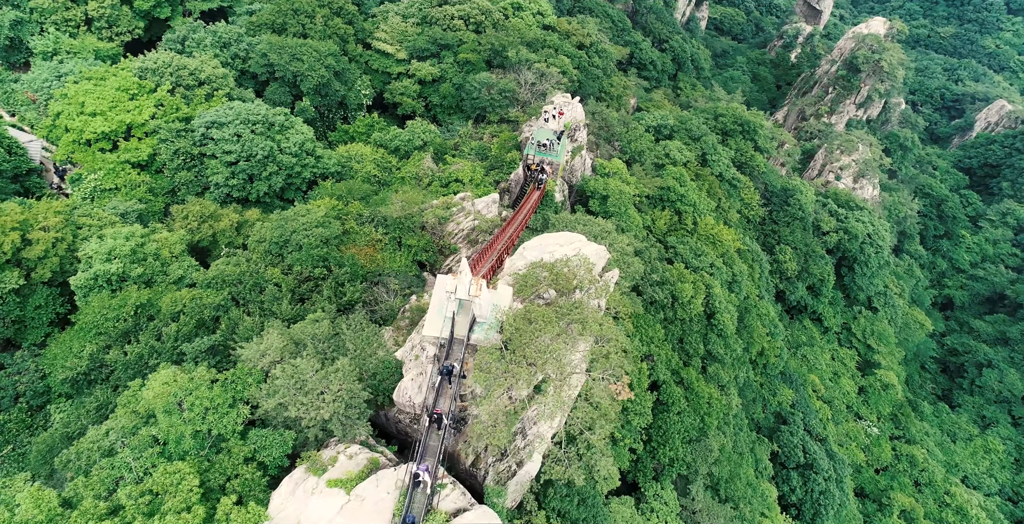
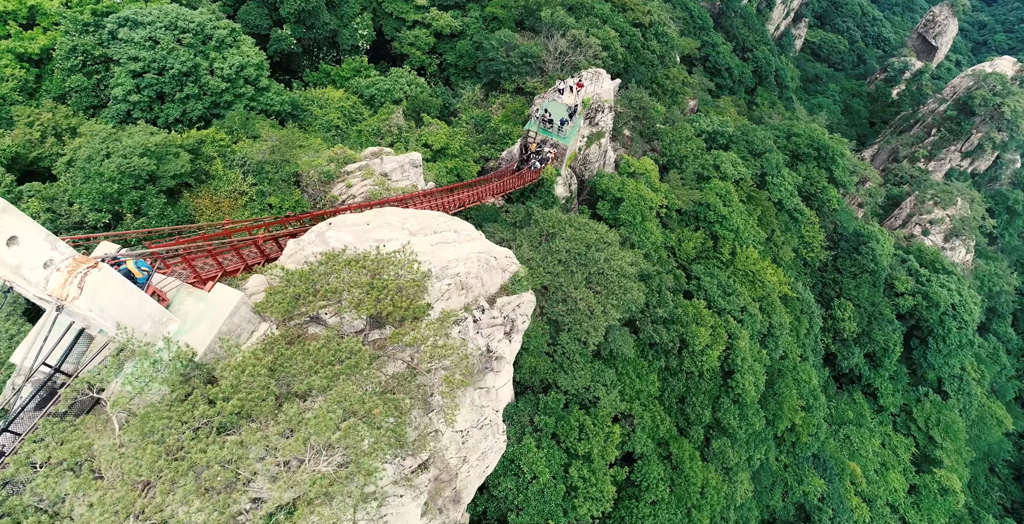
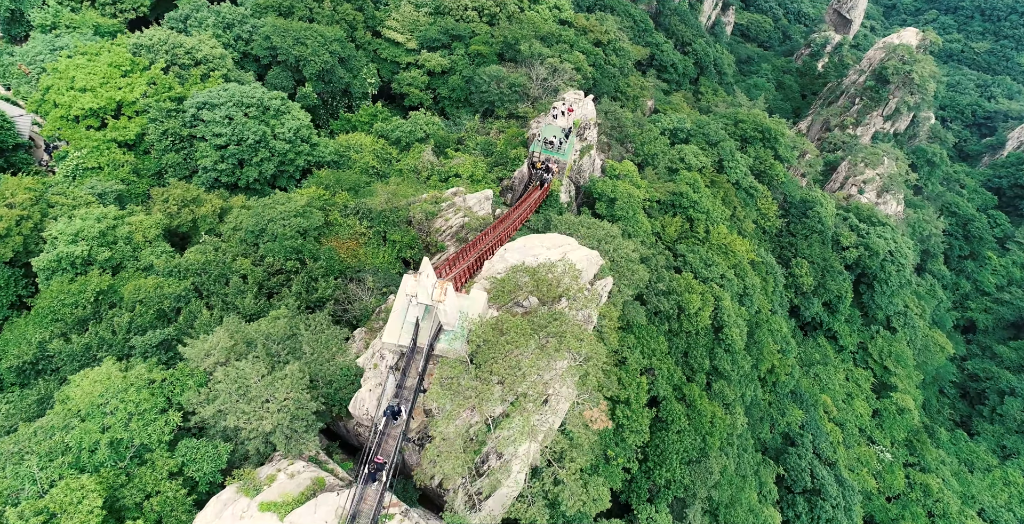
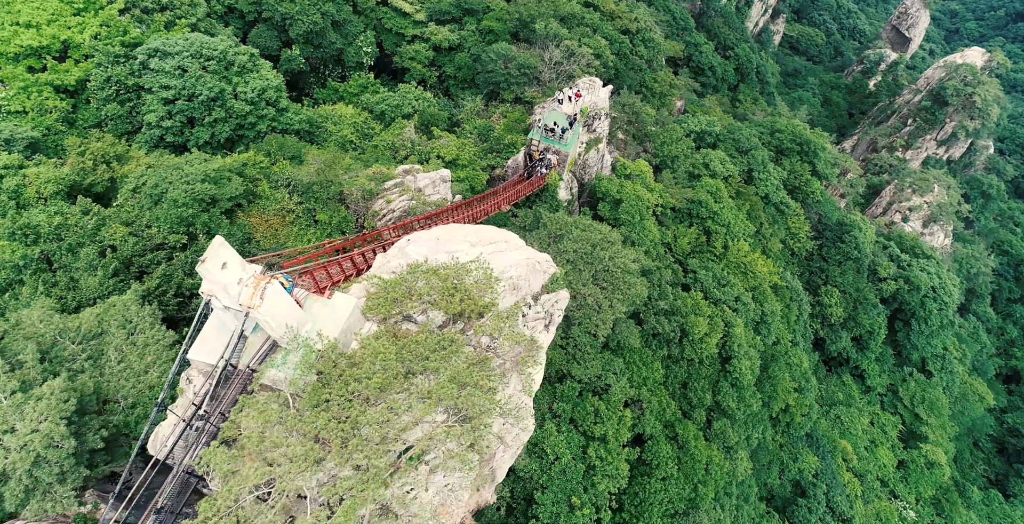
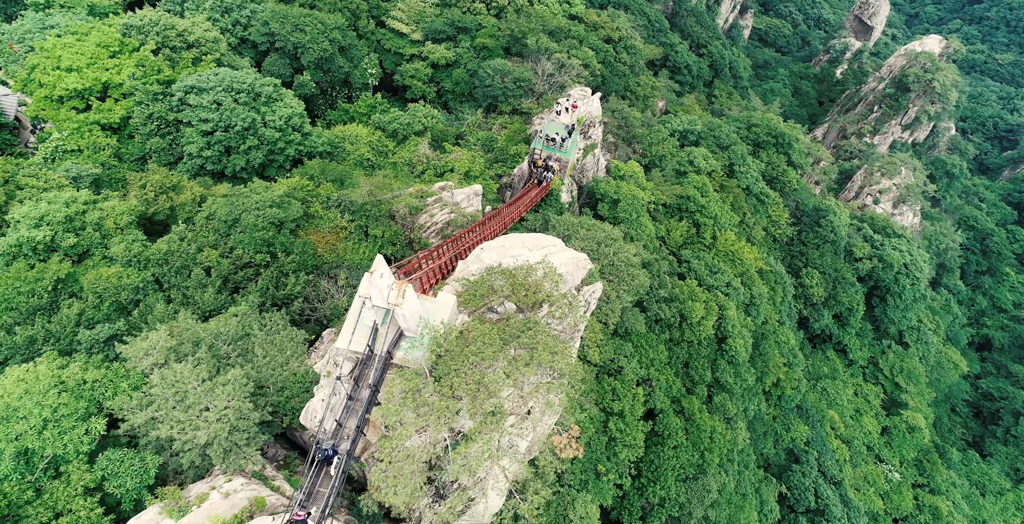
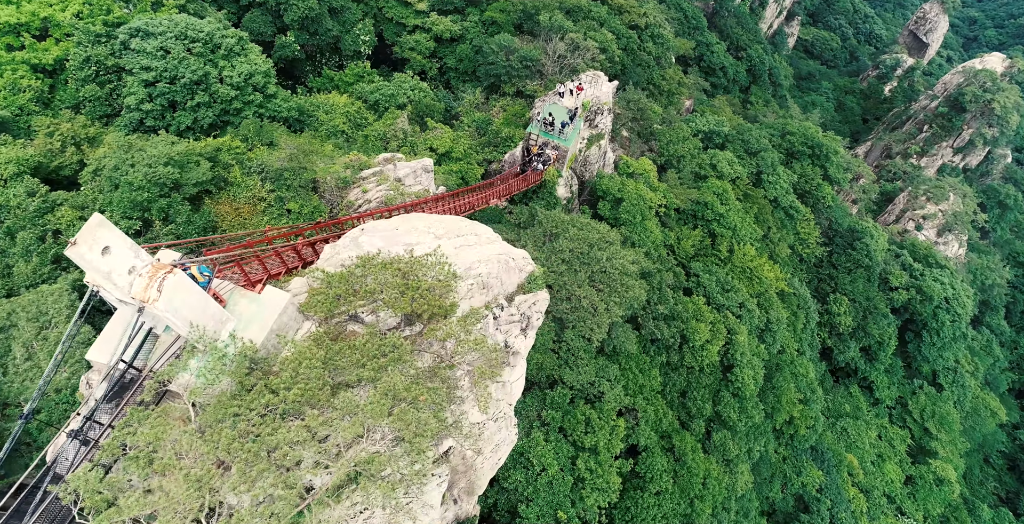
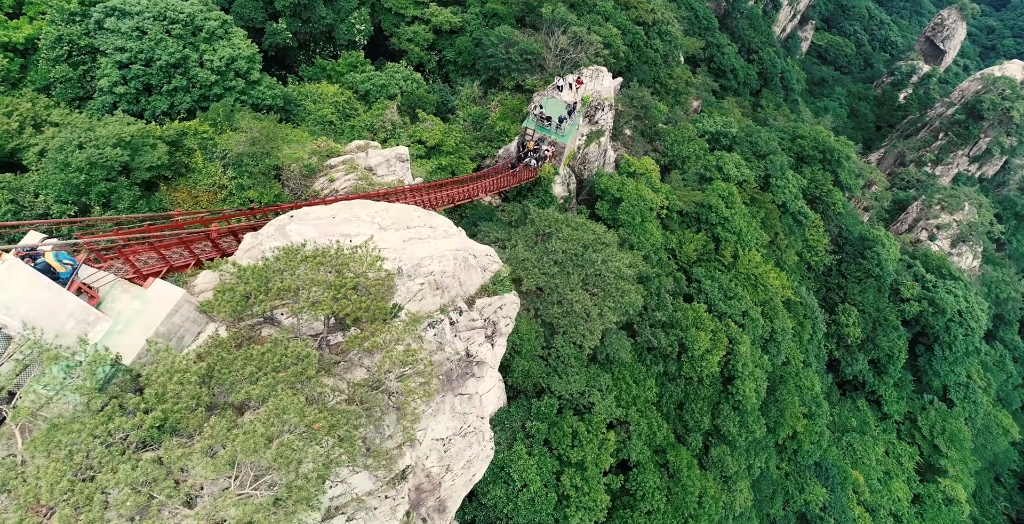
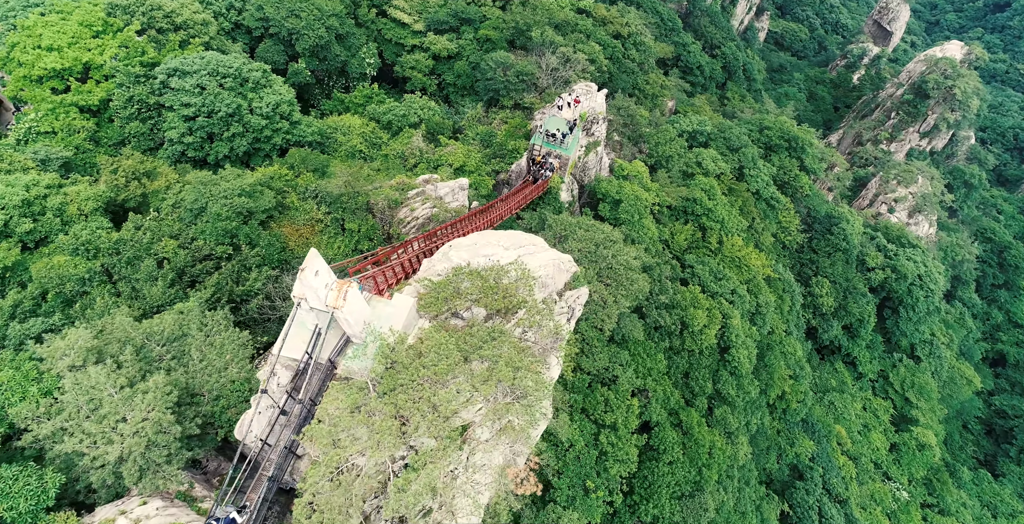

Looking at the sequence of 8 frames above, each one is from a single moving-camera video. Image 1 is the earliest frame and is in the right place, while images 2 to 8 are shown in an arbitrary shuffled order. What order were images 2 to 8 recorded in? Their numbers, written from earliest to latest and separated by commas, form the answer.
3, 5, 8, 4, 6, 2, 7
